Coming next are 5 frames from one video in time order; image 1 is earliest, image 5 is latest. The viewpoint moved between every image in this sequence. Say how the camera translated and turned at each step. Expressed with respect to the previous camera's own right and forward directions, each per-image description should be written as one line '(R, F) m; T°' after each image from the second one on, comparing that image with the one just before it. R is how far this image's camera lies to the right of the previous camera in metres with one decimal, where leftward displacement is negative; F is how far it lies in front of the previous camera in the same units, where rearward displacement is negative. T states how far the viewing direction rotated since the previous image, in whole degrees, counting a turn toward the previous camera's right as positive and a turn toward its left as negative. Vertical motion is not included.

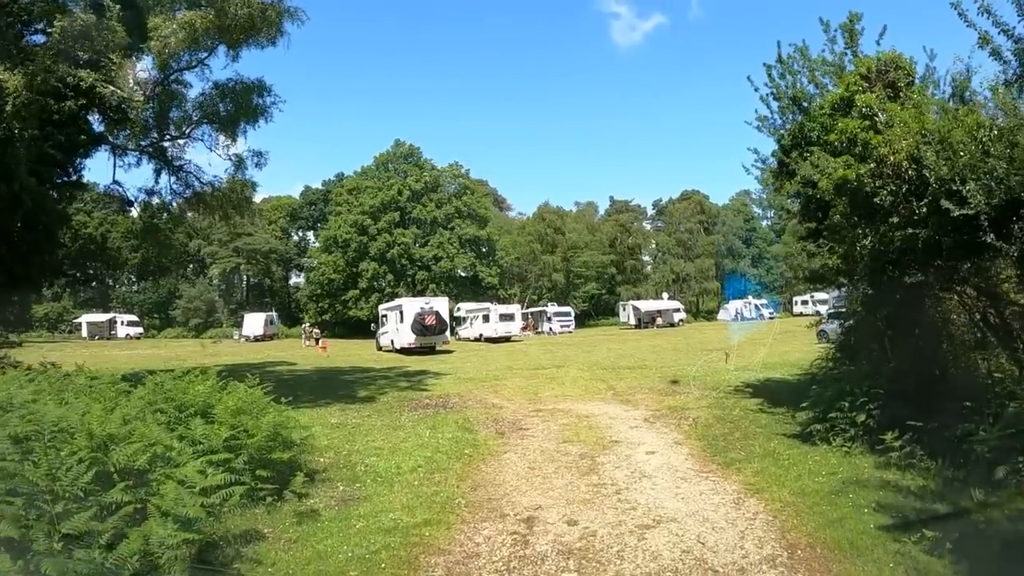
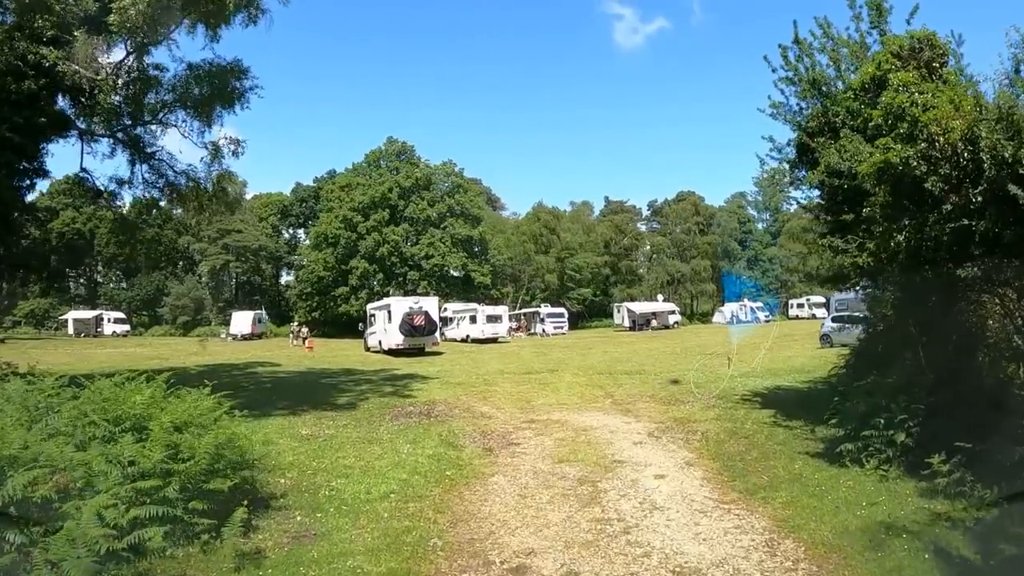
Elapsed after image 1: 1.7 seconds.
(0.0, +1.3) m; +1°
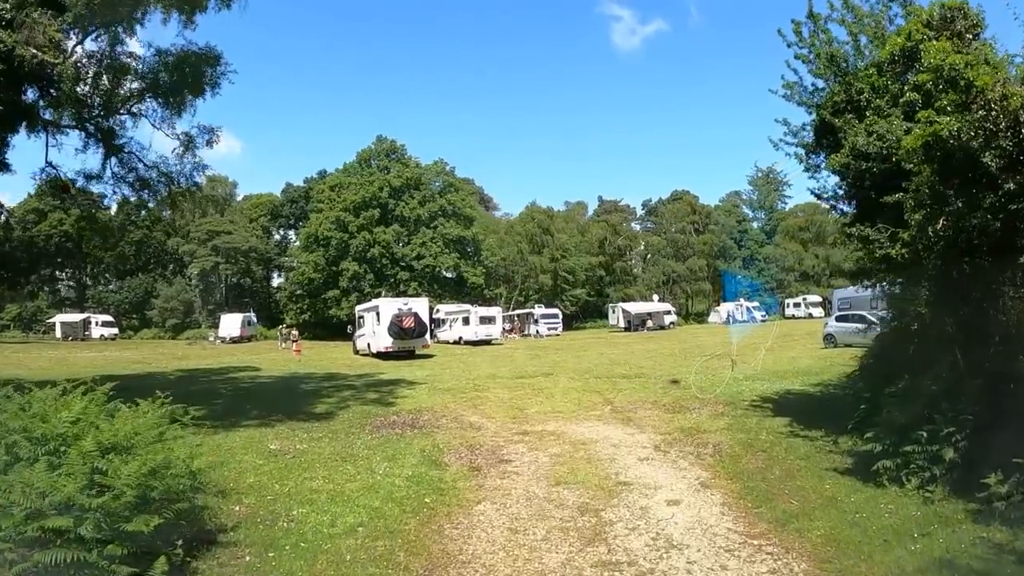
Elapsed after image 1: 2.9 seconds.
(+0.1, +1.2) m; 0°
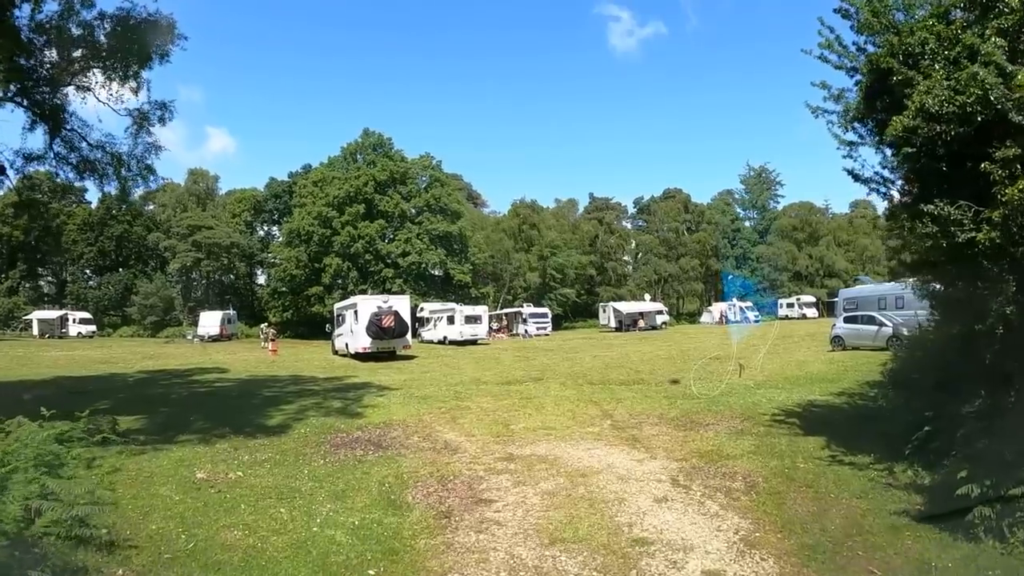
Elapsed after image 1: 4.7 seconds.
(+0.1, +2.0) m; +1°
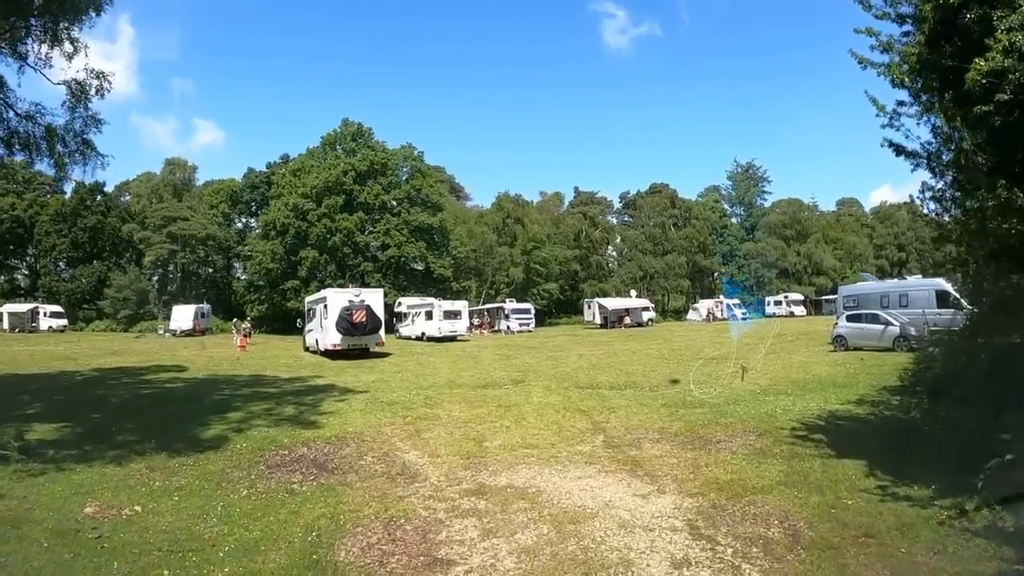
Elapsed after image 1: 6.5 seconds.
(+0.1, +1.9) m; +1°
